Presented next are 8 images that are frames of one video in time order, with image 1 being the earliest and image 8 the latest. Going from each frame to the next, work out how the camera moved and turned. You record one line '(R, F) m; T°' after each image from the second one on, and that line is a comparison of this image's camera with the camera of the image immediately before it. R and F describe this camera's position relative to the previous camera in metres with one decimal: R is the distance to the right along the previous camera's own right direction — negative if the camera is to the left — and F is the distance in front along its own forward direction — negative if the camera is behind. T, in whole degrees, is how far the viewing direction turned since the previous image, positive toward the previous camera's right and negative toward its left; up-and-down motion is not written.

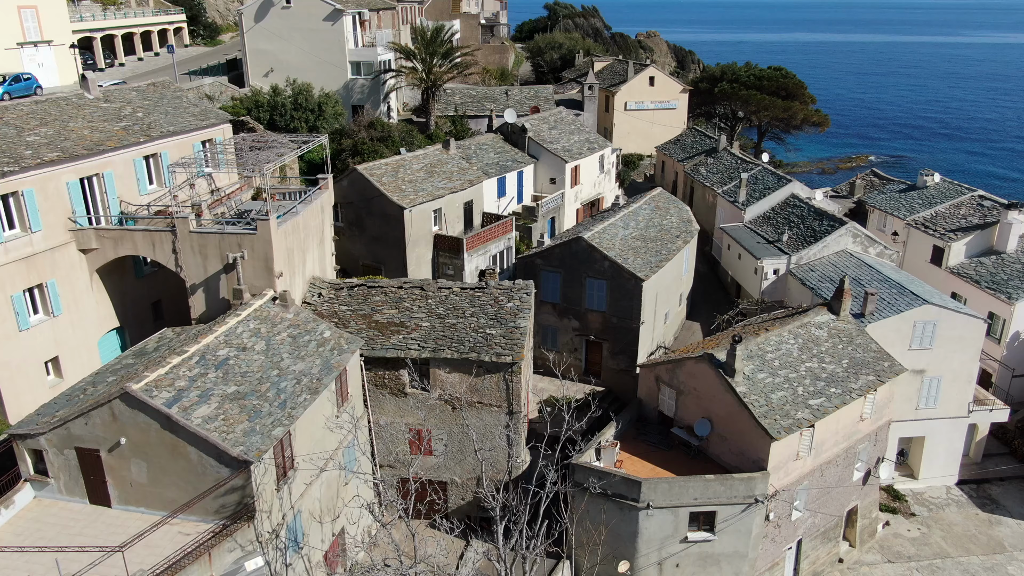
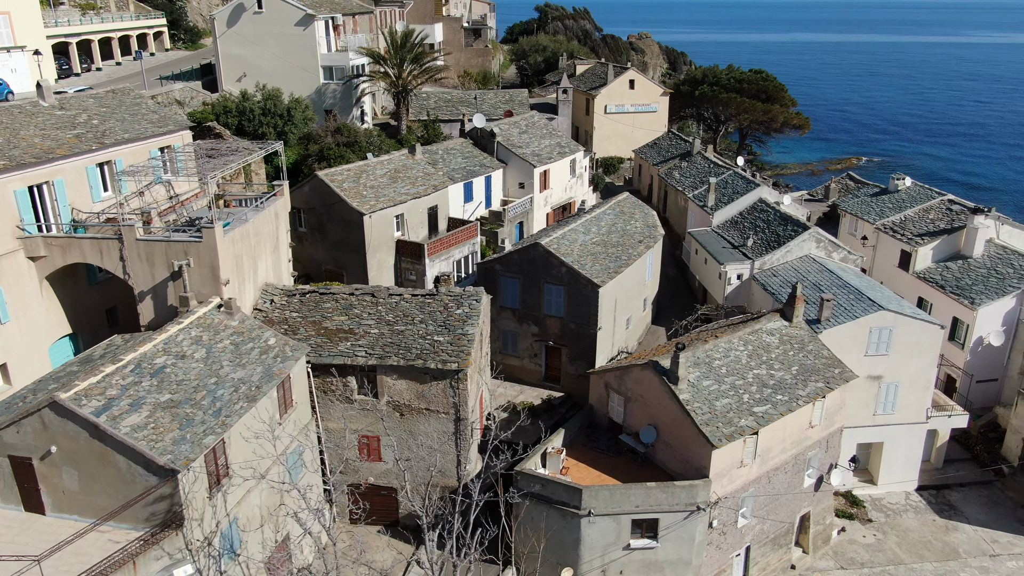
(+1.8, -0.1) m; 0°
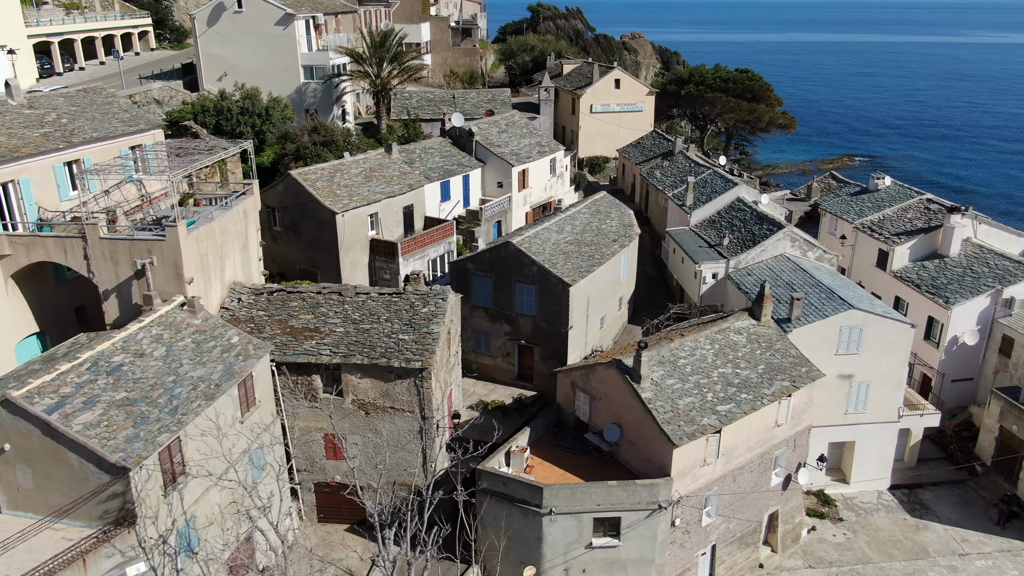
(+1.1, 0.0) m; 0°
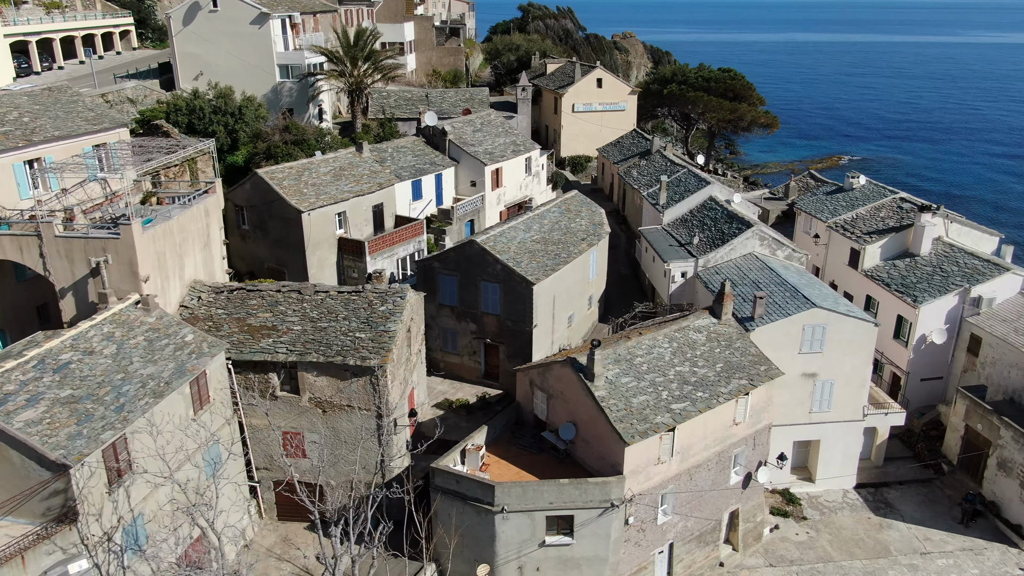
(+1.4, 0.0) m; 0°
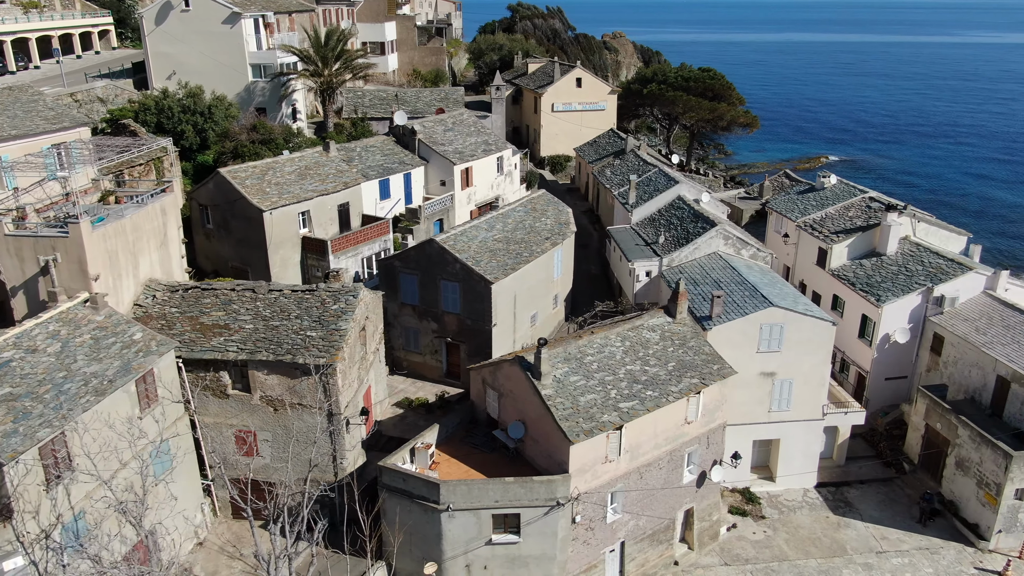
(+1.6, 0.0) m; 0°
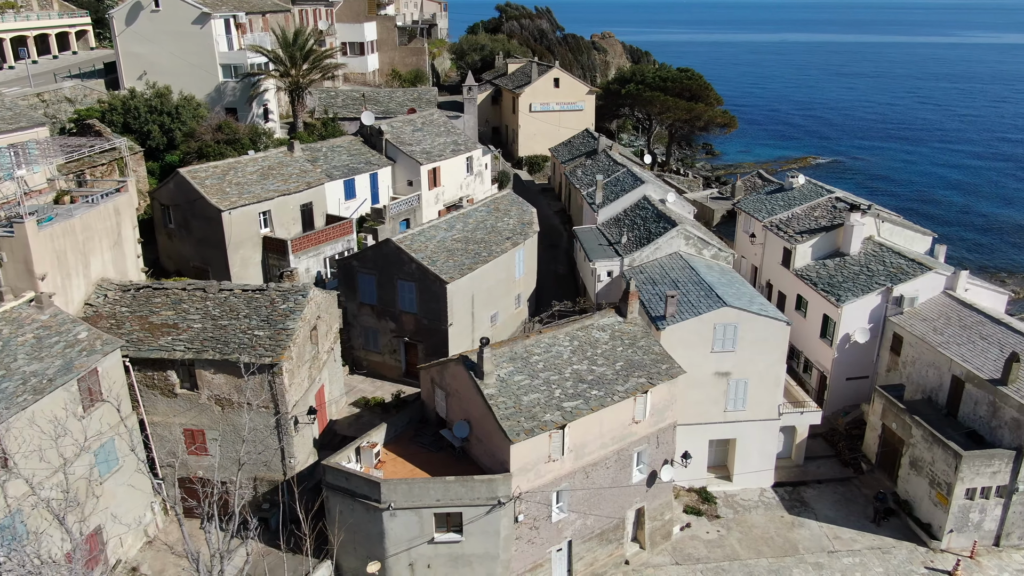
(+1.7, -0.1) m; 0°
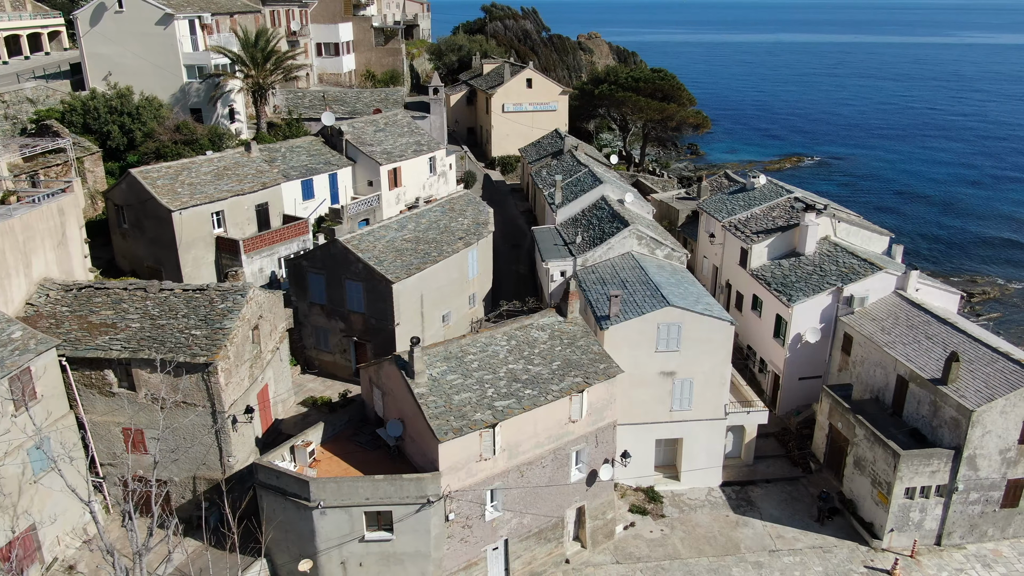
(+2.1, -0.1) m; 0°
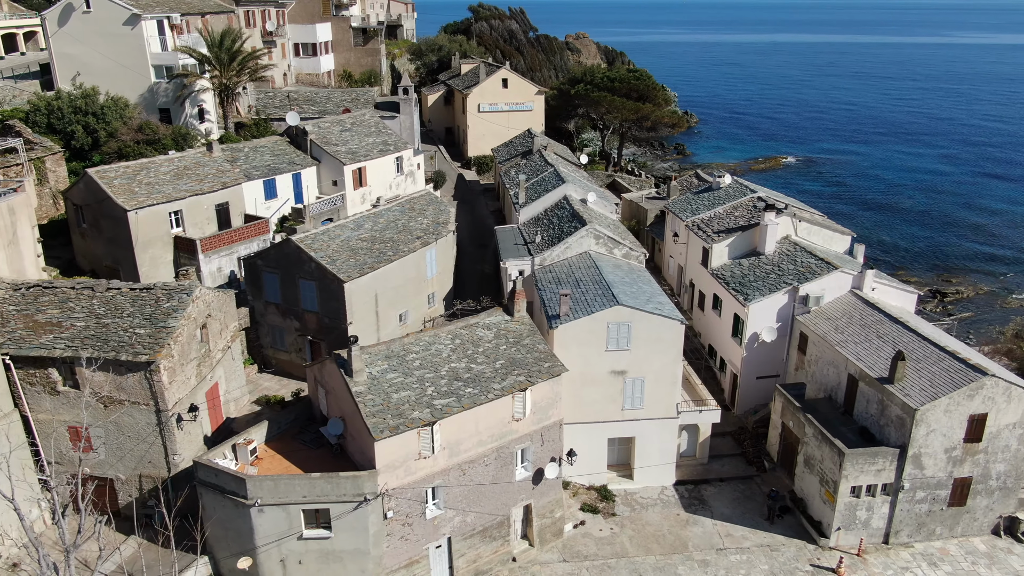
(+1.9, -0.1) m; 0°
